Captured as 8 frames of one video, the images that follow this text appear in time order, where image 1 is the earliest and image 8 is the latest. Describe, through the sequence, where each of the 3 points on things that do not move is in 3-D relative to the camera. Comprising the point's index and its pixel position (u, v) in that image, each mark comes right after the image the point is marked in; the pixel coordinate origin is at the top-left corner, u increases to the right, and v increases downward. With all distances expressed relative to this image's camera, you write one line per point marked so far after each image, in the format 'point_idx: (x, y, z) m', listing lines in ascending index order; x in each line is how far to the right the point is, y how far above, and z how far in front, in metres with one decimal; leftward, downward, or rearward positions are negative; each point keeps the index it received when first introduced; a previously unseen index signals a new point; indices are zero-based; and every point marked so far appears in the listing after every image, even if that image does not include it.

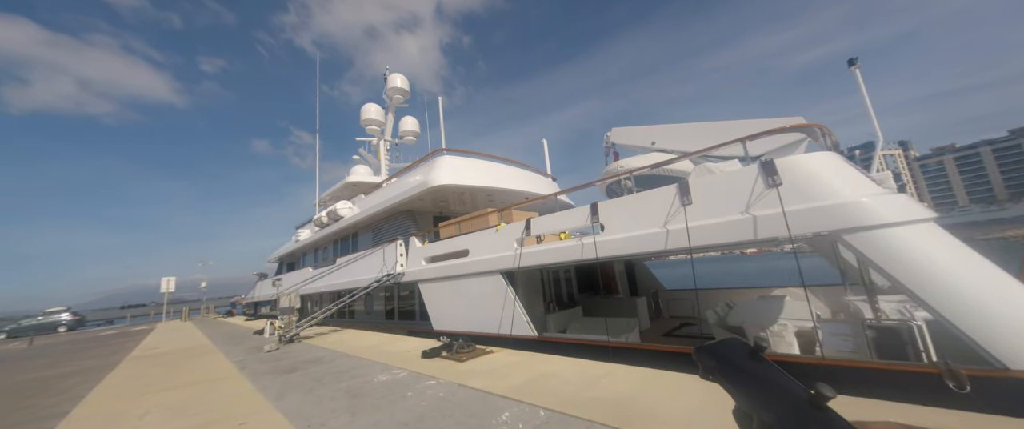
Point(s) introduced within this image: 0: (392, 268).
0: (-3.1, -1.4, +7.8) m
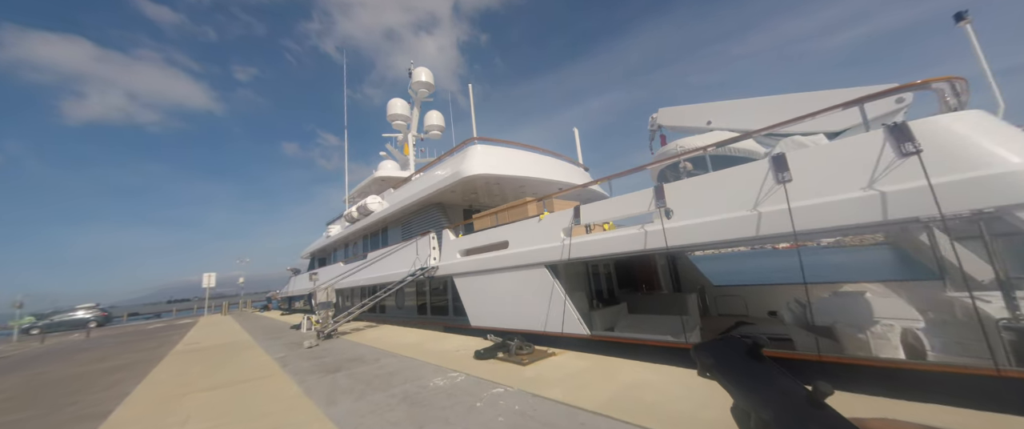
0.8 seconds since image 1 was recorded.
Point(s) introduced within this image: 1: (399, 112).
0: (-2.2, -1.2, +7.6) m
1: (-5.4, +4.9, +14.7) m
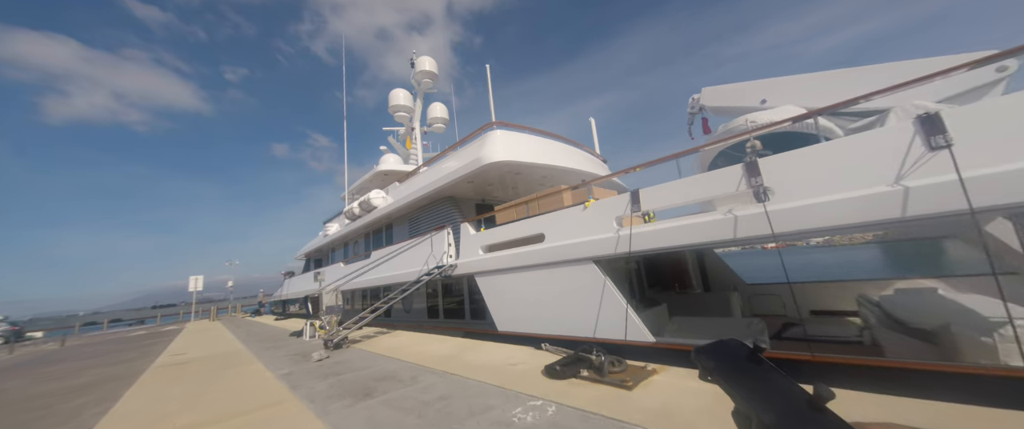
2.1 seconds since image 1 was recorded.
0: (-1.6, -1.0, +6.8) m
1: (-5.0, +5.0, +13.9) m
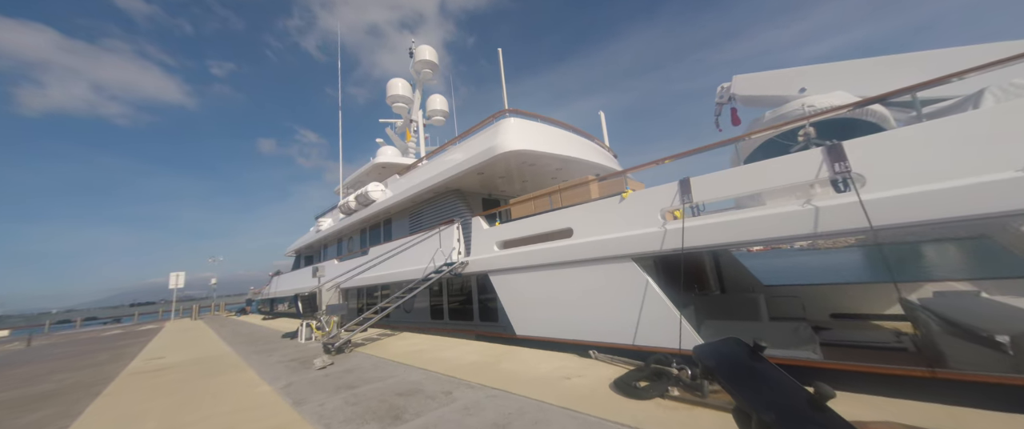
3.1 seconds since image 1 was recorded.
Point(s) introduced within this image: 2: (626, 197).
0: (-1.3, -0.9, +6.3) m
1: (-4.8, +5.2, +13.3) m
2: (+1.5, +0.2, +4.1) m
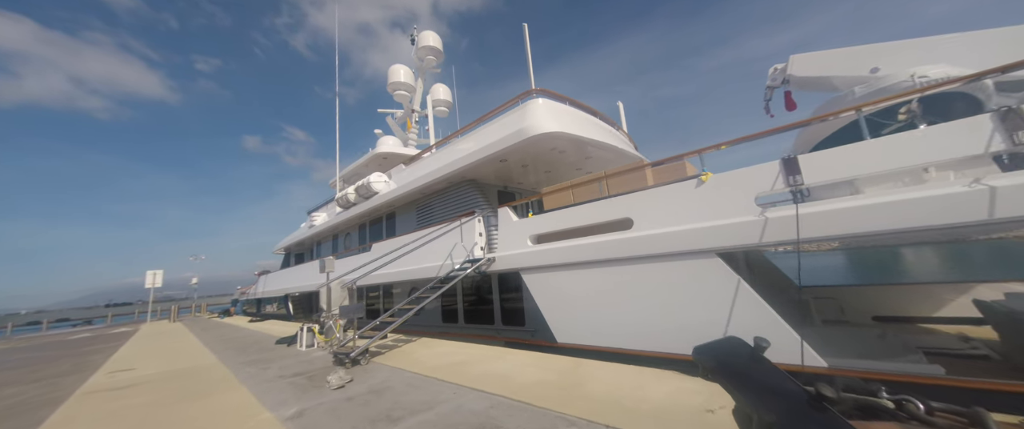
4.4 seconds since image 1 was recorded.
0: (-0.8, -0.7, +5.6) m
1: (-4.4, +5.4, +12.5) m
2: (+2.2, +0.4, +3.4) m
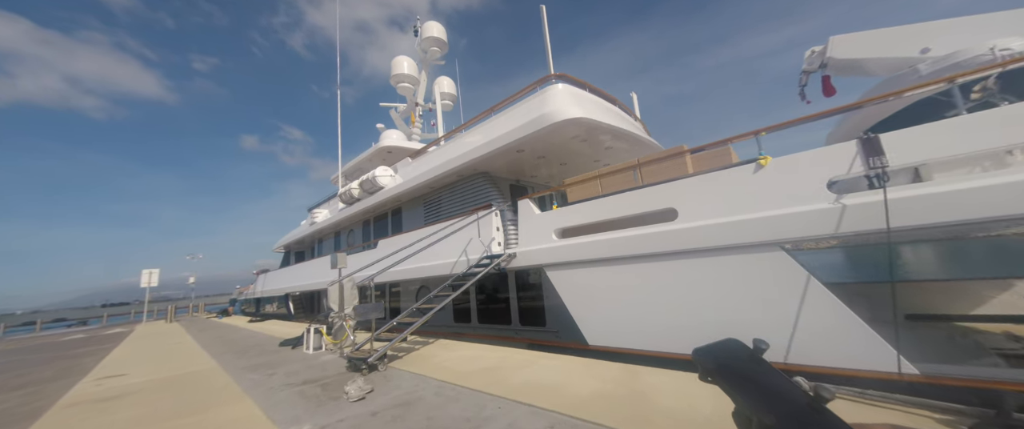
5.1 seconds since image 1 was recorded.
0: (-0.4, -0.6, +5.2) m
1: (-4.1, +5.6, +12.1) m
2: (+2.5, +0.5, +3.1) m
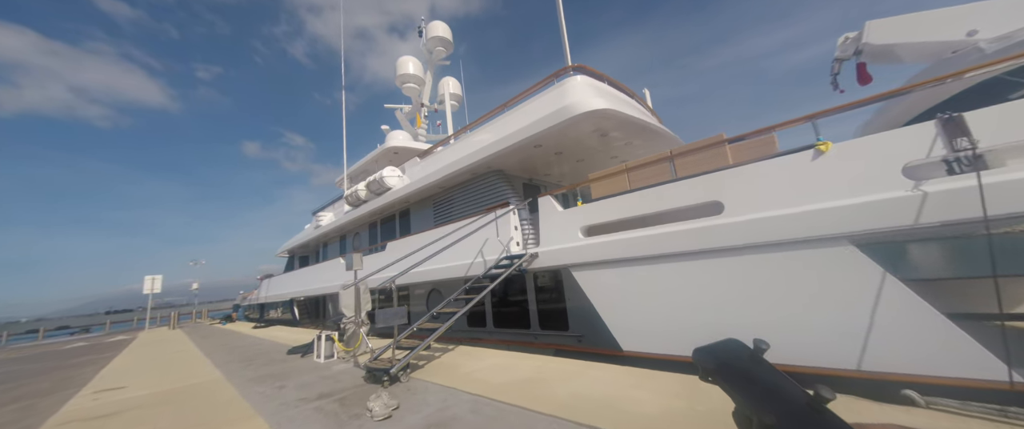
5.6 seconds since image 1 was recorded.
0: (-0.1, -0.5, +4.9) m
1: (-3.8, +5.5, +11.9) m
2: (+2.8, +0.6, +2.8) m
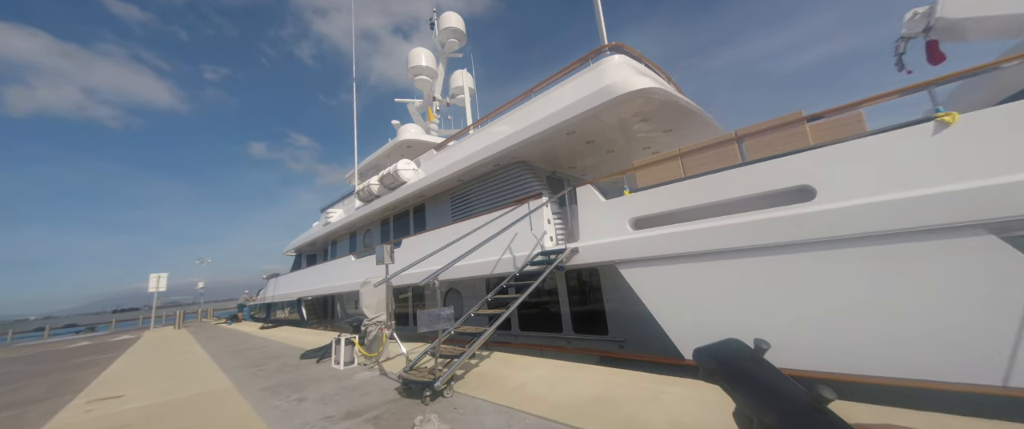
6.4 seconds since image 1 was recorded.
0: (+0.4, -0.4, +4.5) m
1: (-3.2, +5.6, +11.5) m
2: (+3.3, +0.7, +2.4) m
